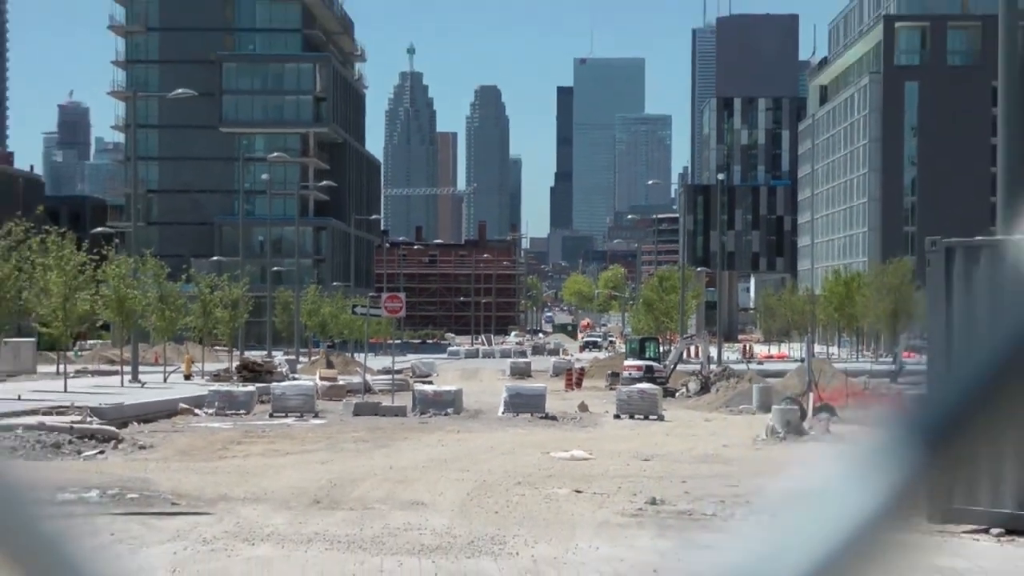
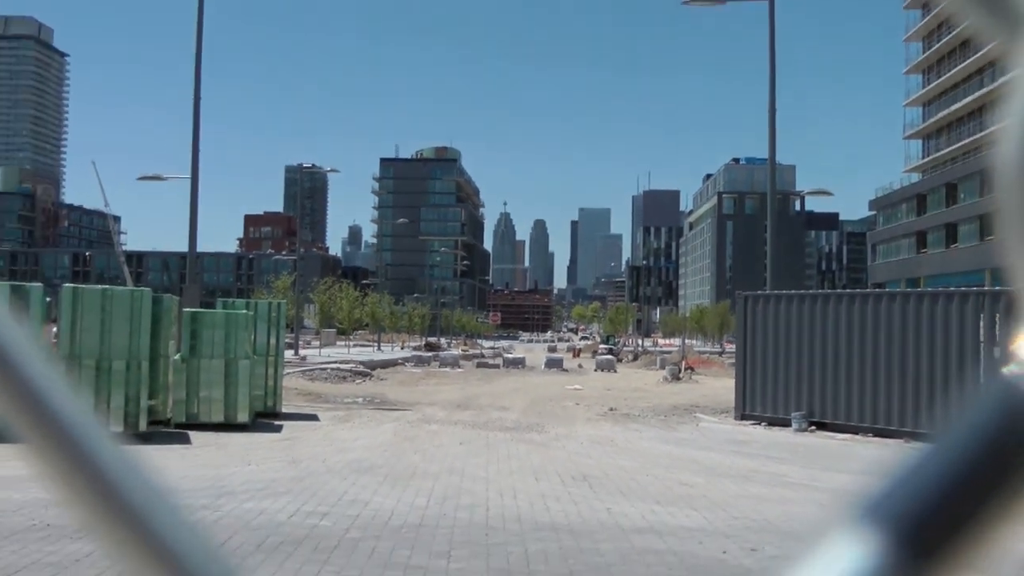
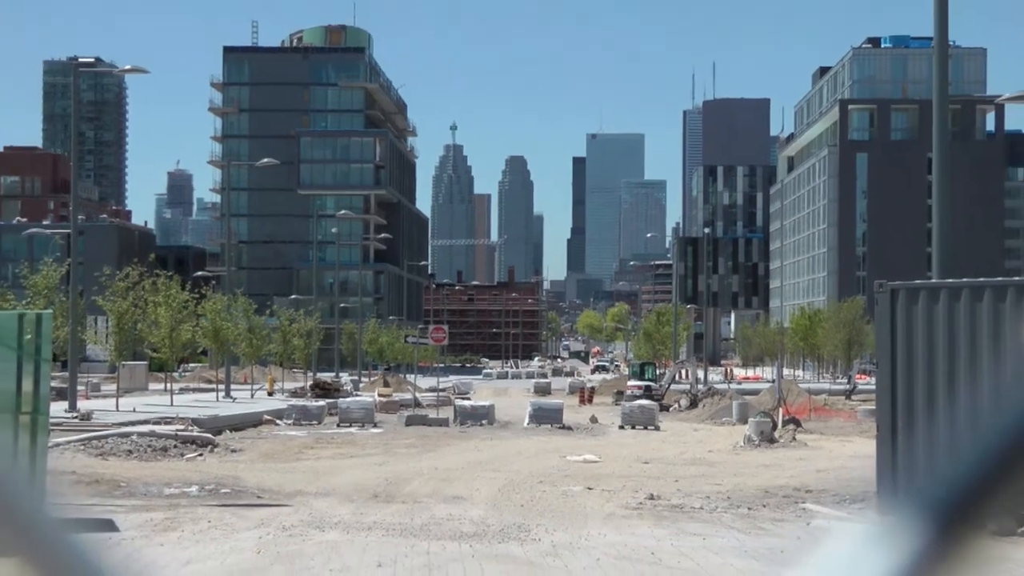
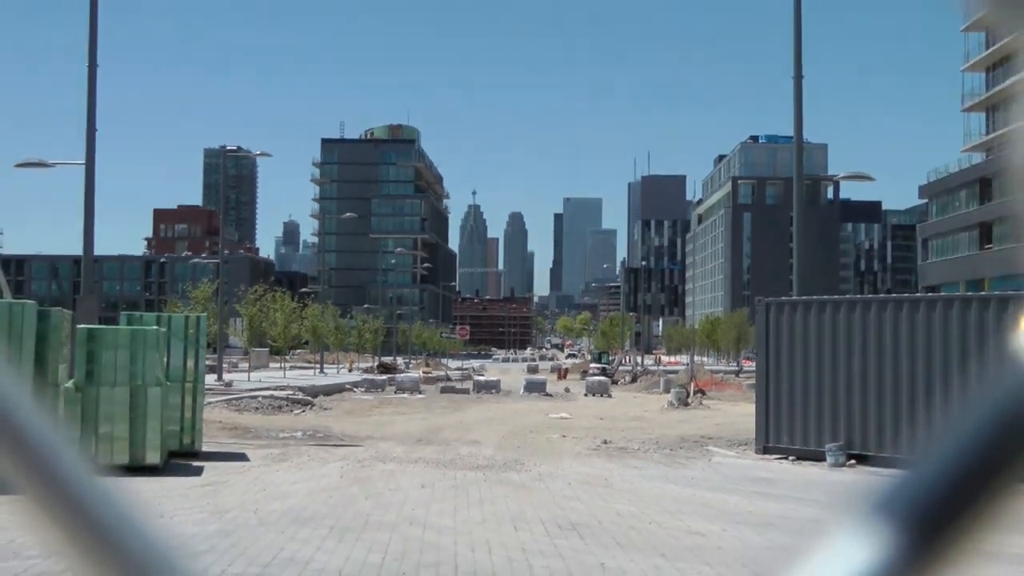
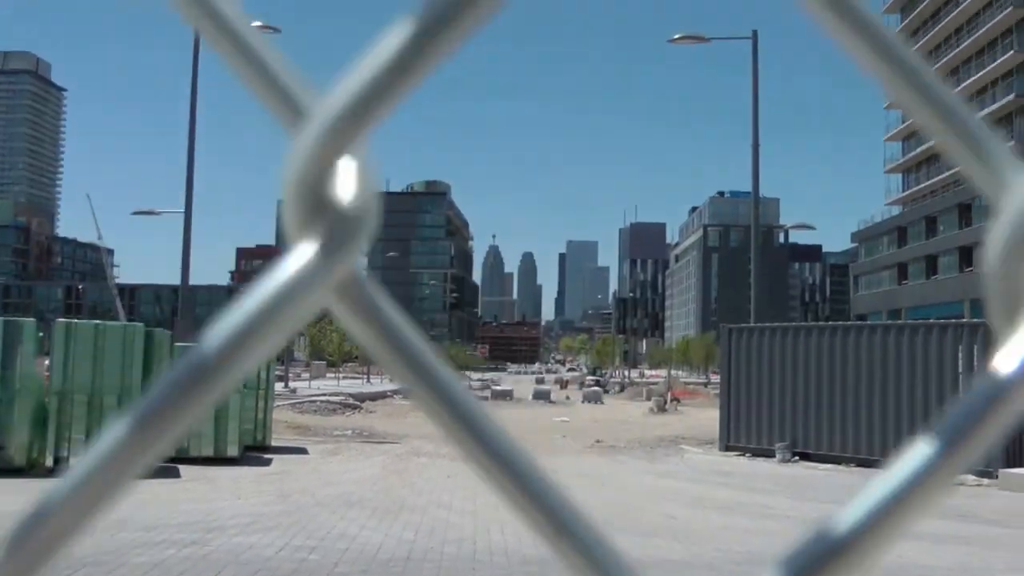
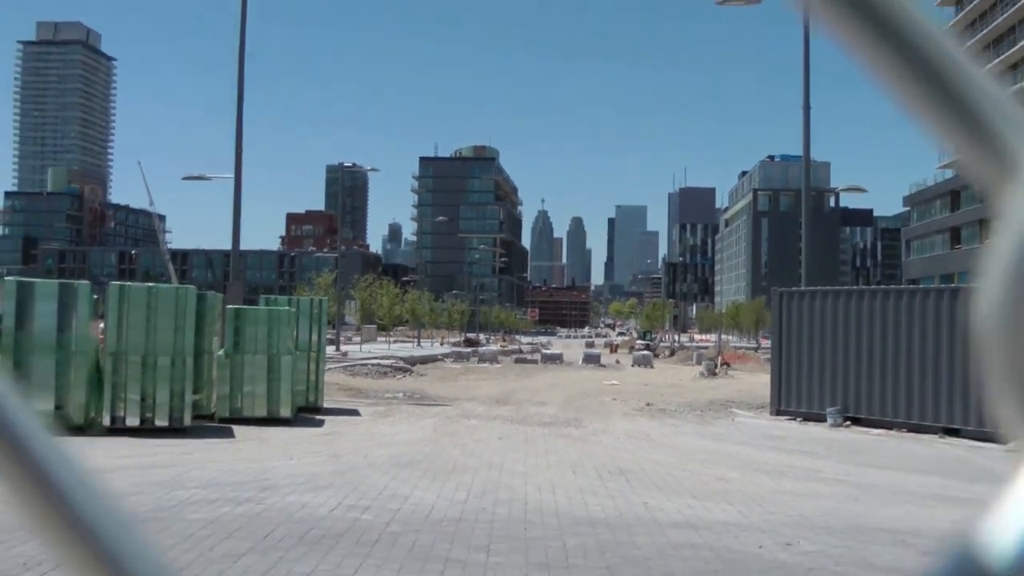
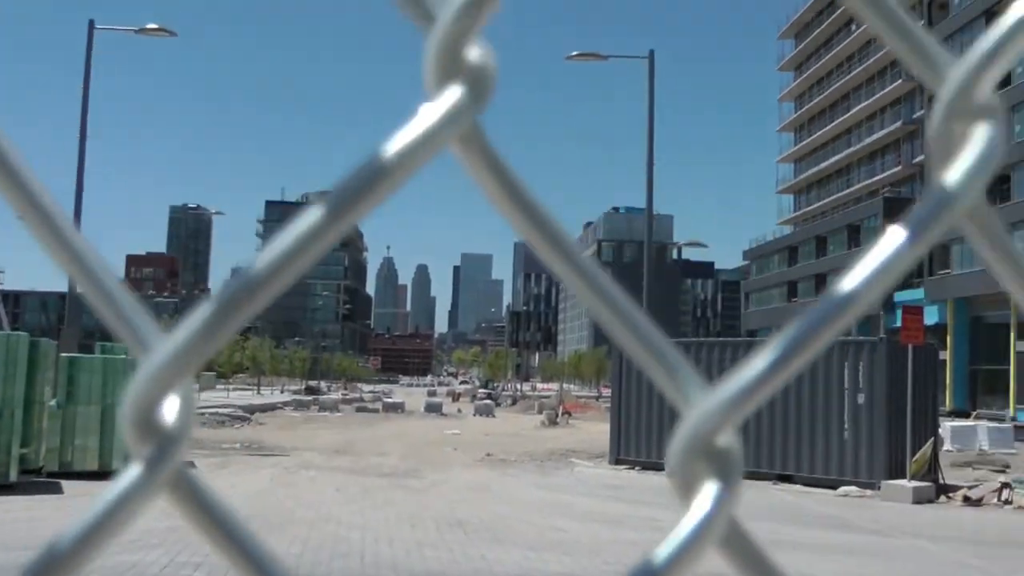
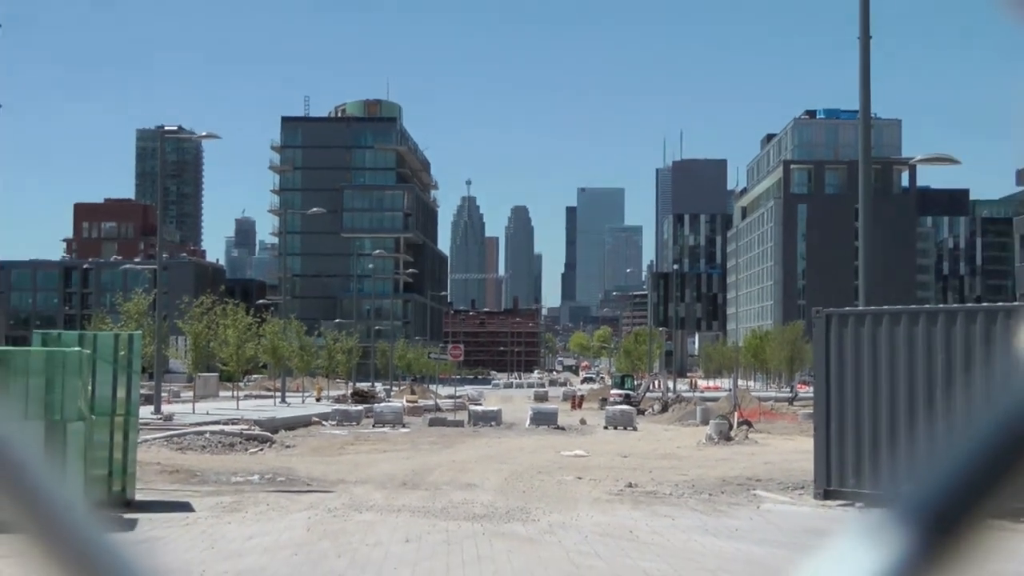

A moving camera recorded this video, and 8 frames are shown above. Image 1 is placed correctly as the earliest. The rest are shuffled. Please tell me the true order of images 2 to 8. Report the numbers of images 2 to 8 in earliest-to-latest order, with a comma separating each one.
3, 8, 4, 2, 6, 5, 7
